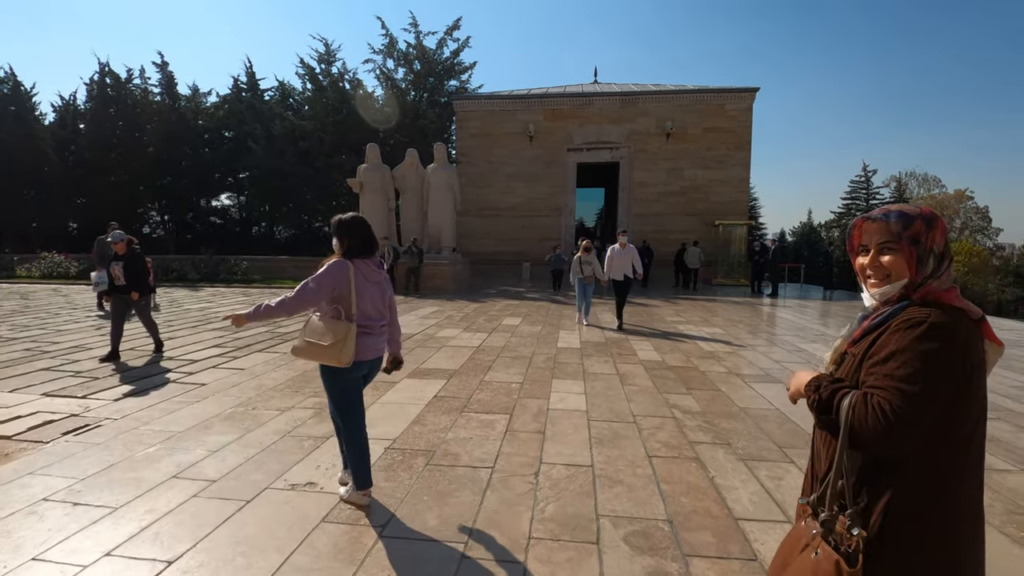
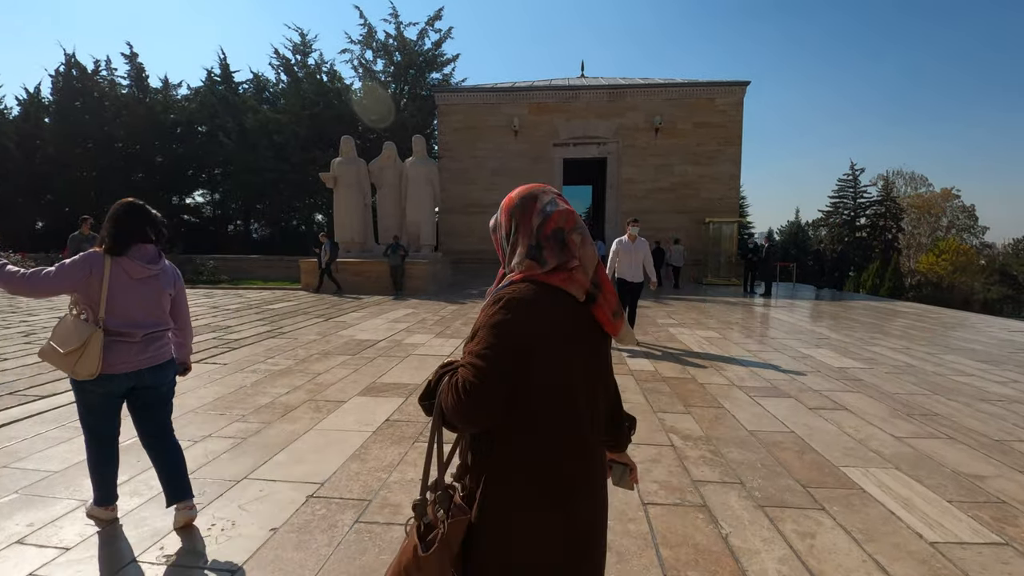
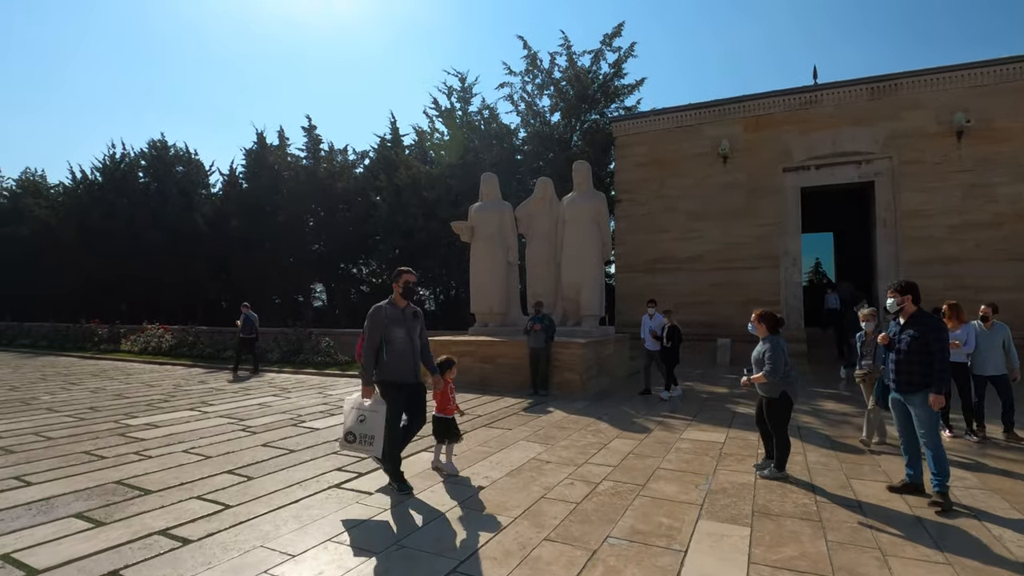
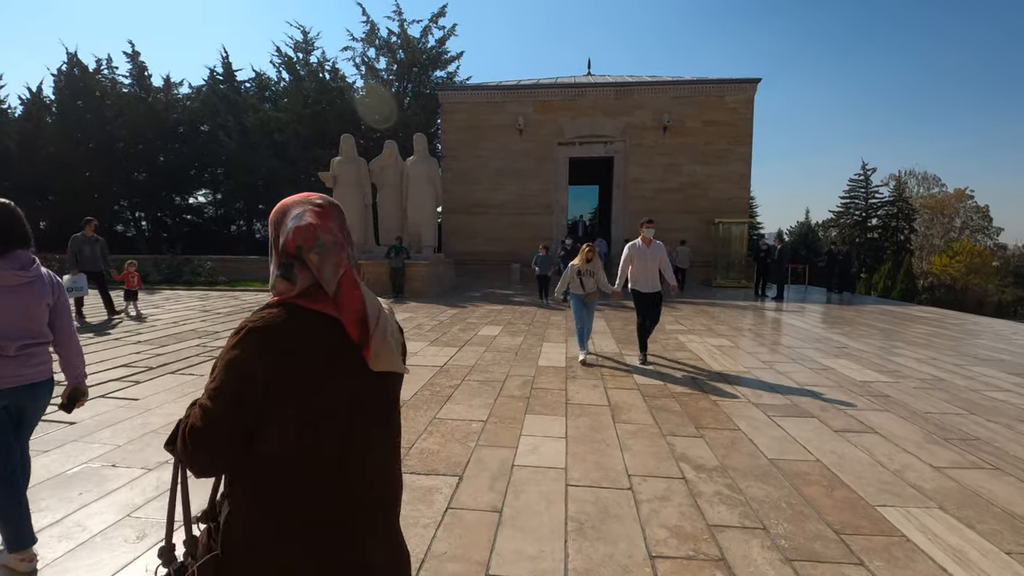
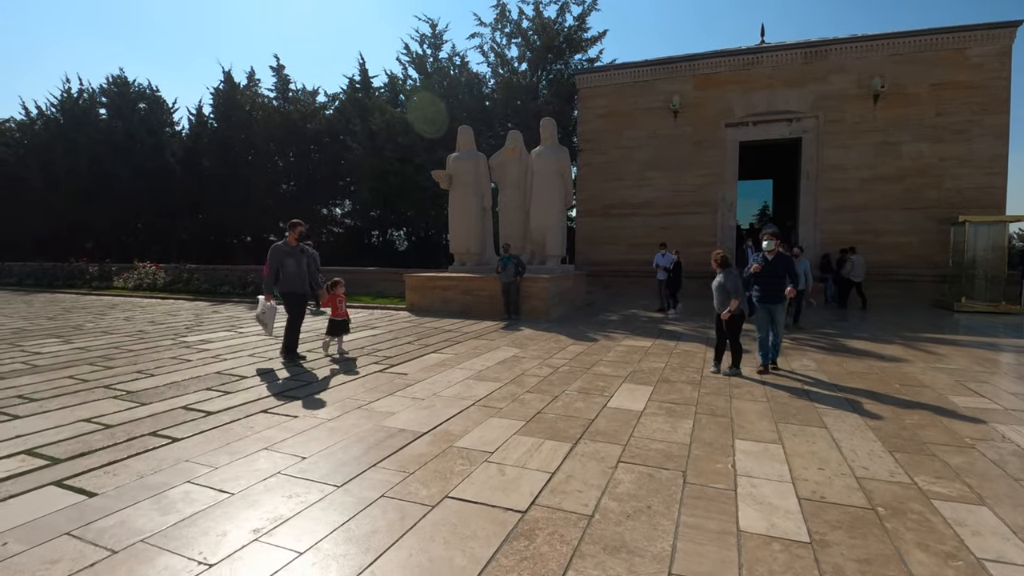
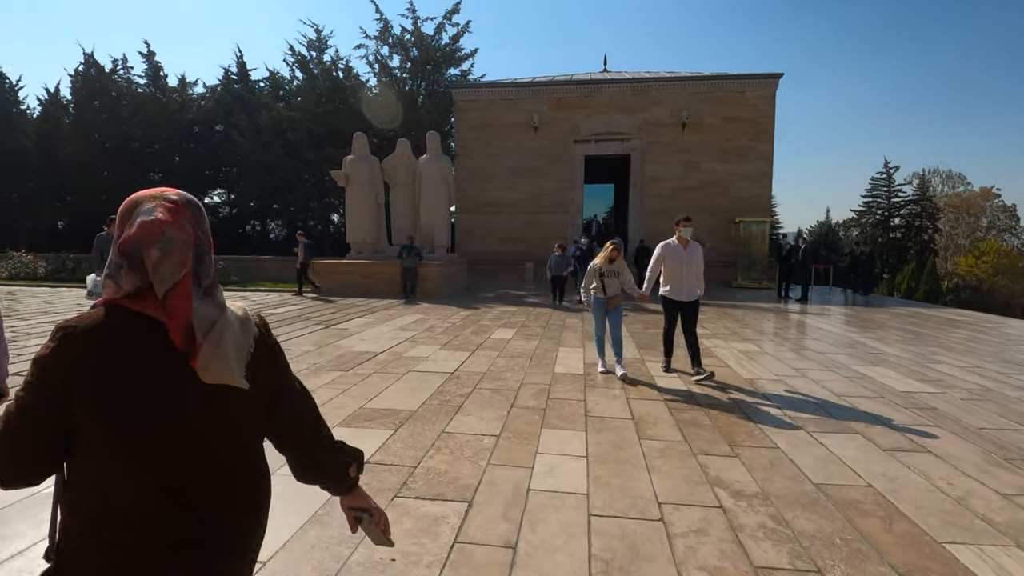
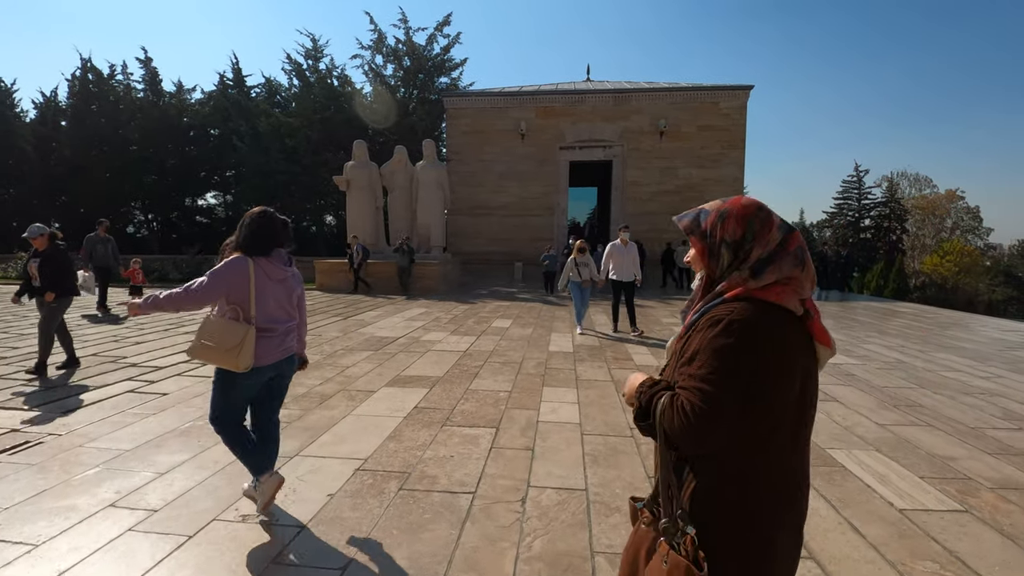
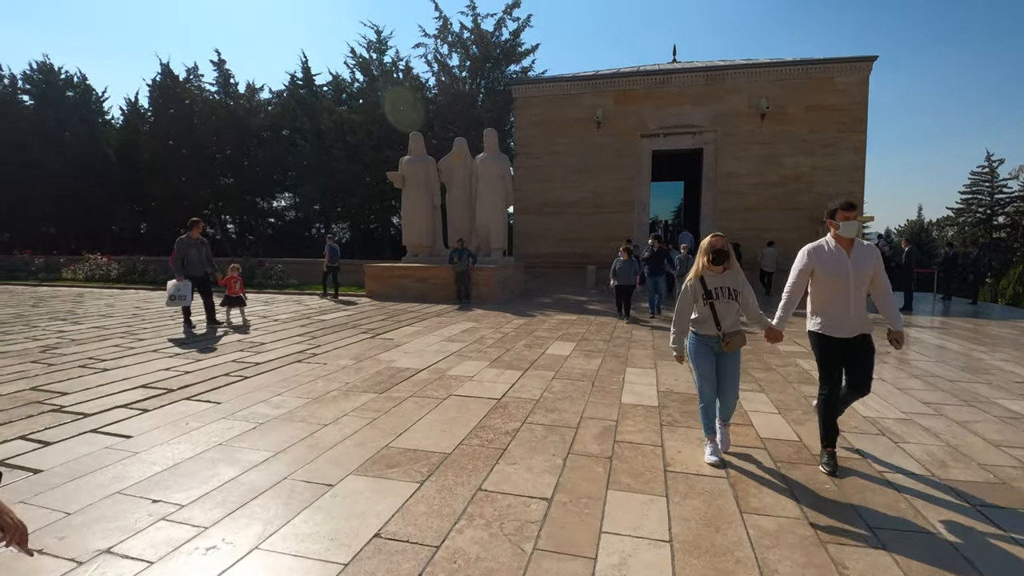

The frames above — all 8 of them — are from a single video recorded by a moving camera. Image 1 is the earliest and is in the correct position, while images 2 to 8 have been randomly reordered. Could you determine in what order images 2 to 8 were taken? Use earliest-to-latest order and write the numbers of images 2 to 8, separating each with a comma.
7, 2, 4, 6, 8, 5, 3
